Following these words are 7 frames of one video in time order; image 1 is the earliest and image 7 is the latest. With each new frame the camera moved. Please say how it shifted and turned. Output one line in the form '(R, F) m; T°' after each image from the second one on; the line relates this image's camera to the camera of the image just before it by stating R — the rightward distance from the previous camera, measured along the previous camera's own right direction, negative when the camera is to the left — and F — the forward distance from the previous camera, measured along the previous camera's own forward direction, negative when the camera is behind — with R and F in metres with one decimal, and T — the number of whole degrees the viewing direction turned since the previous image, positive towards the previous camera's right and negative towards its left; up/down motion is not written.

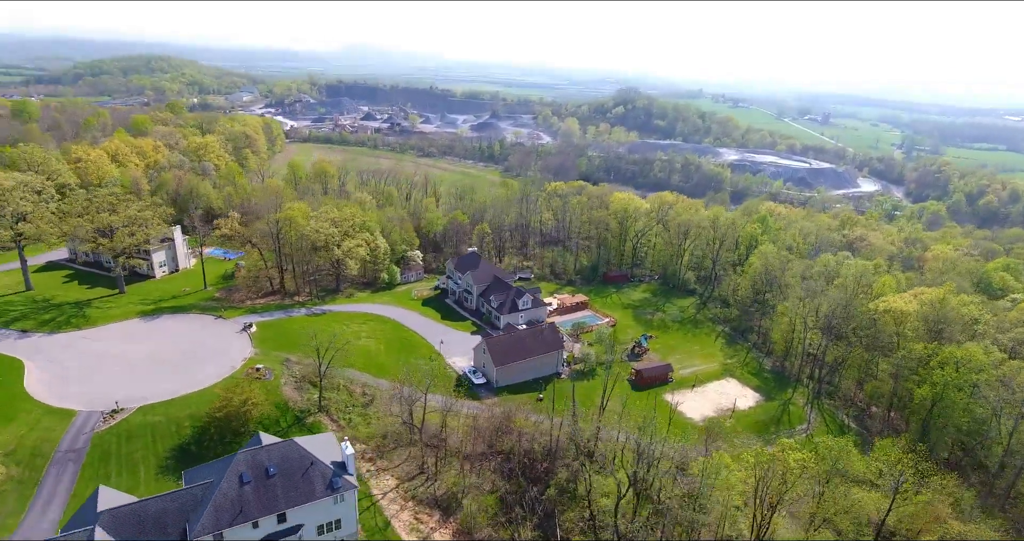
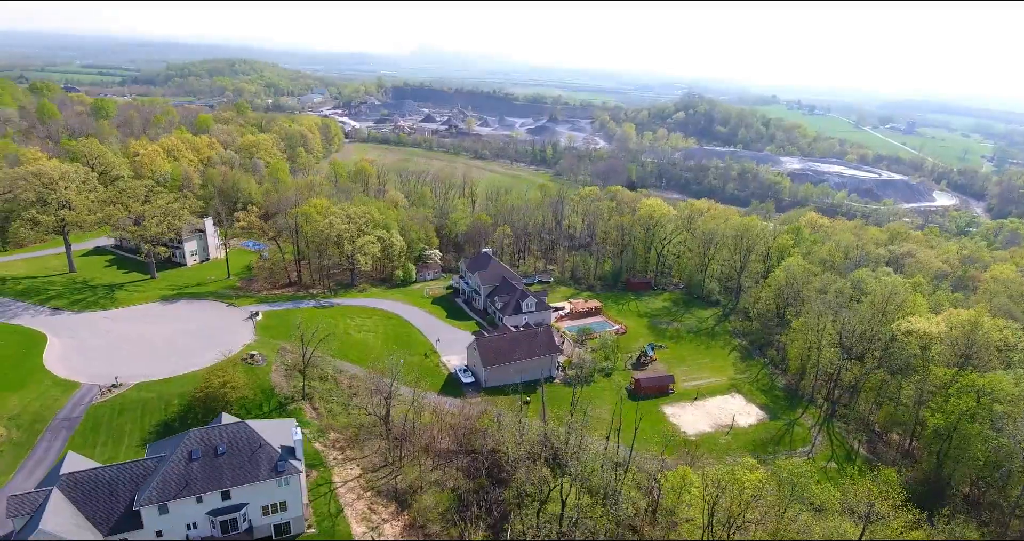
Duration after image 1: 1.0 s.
(+6.0, +0.2) m; -6°
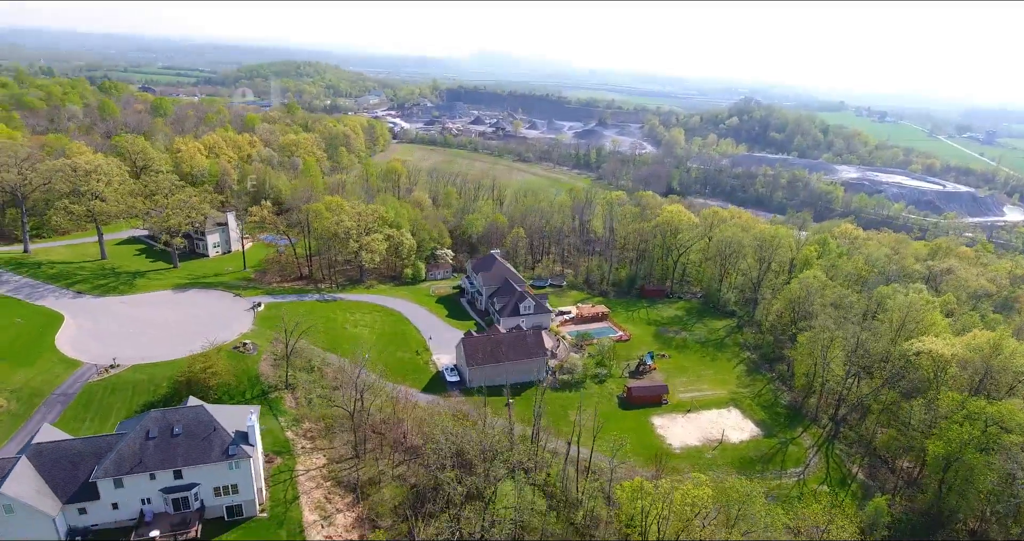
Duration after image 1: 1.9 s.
(+5.6, +0.2) m; -5°
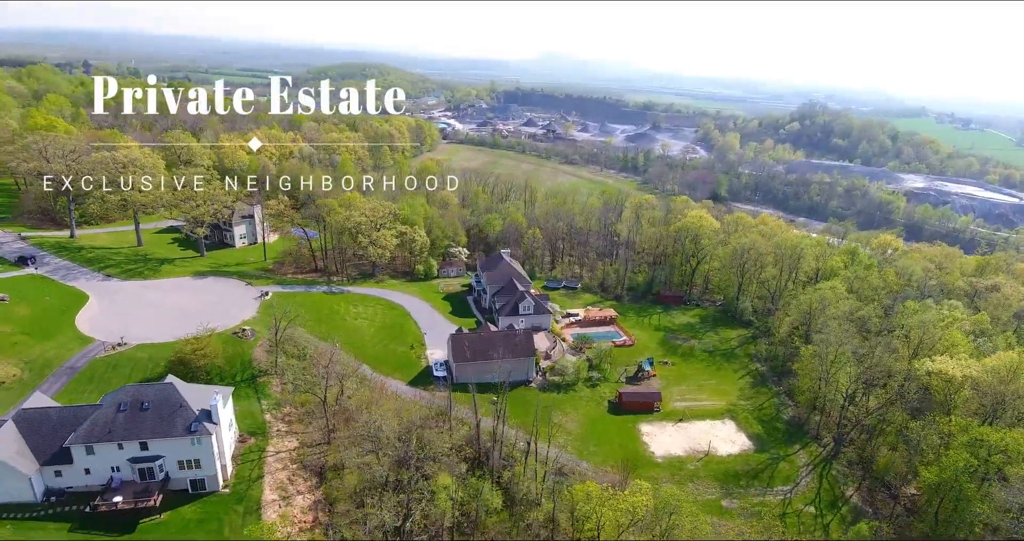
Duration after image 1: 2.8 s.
(+5.9, 0.0) m; -6°
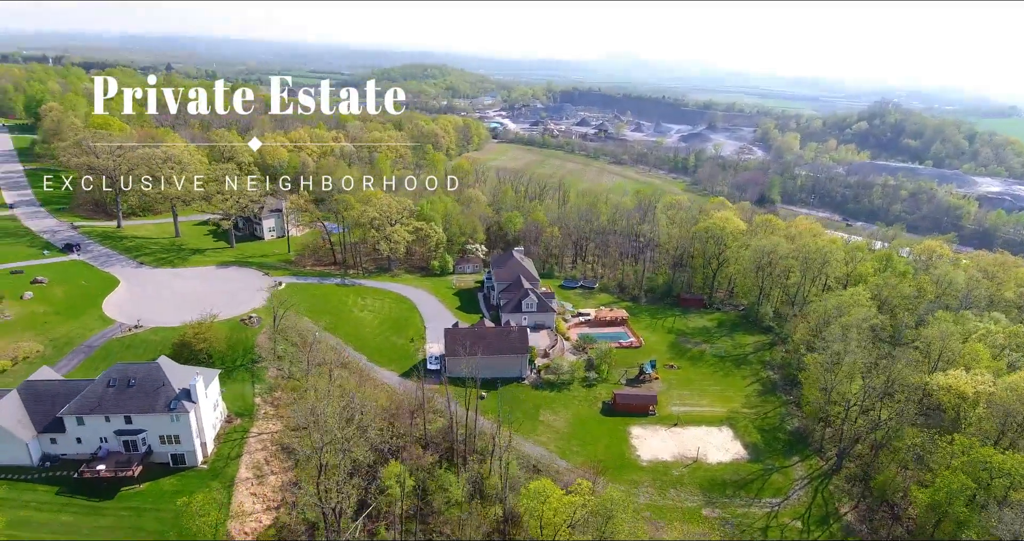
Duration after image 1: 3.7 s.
(+5.8, +0.1) m; -6°
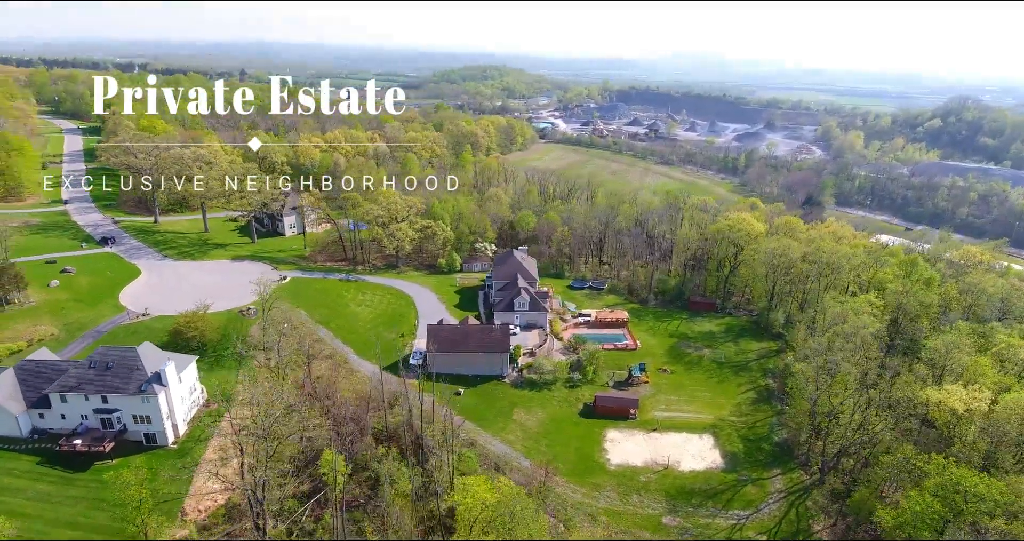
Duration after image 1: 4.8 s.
(+7.1, +0.2) m; -6°
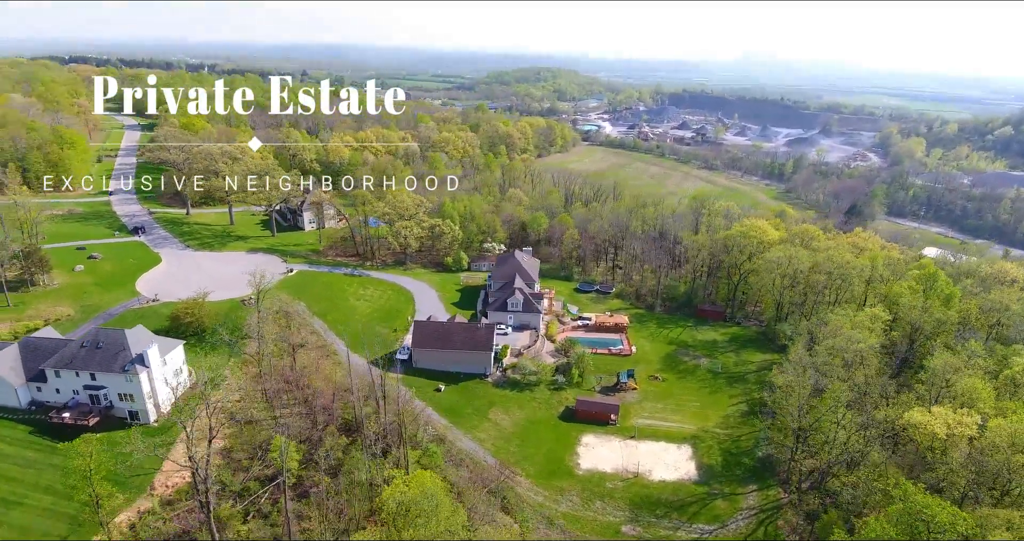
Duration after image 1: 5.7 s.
(+5.9, +0.1) m; -5°
